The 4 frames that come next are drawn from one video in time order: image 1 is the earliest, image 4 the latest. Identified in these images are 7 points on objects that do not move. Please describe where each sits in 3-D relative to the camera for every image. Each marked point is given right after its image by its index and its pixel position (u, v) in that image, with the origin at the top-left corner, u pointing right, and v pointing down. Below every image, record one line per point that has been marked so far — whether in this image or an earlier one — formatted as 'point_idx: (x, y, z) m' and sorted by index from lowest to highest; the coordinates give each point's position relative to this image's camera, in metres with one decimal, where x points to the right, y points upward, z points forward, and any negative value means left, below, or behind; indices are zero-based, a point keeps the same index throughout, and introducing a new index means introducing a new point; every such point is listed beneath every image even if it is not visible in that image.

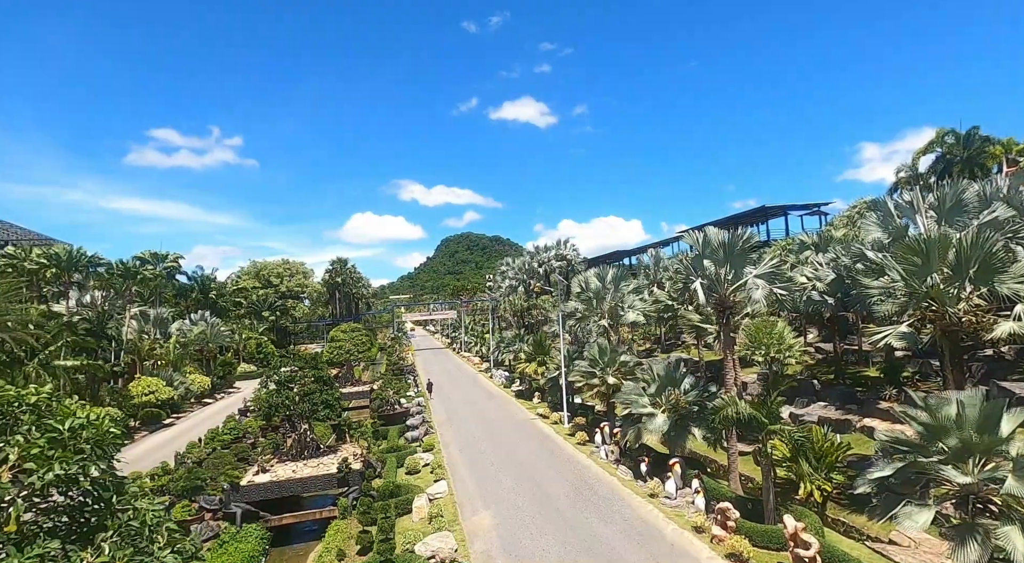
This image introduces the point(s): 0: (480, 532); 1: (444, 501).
0: (-0.6, -6.5, +14.4) m
1: (-1.8, -6.7, +16.9) m
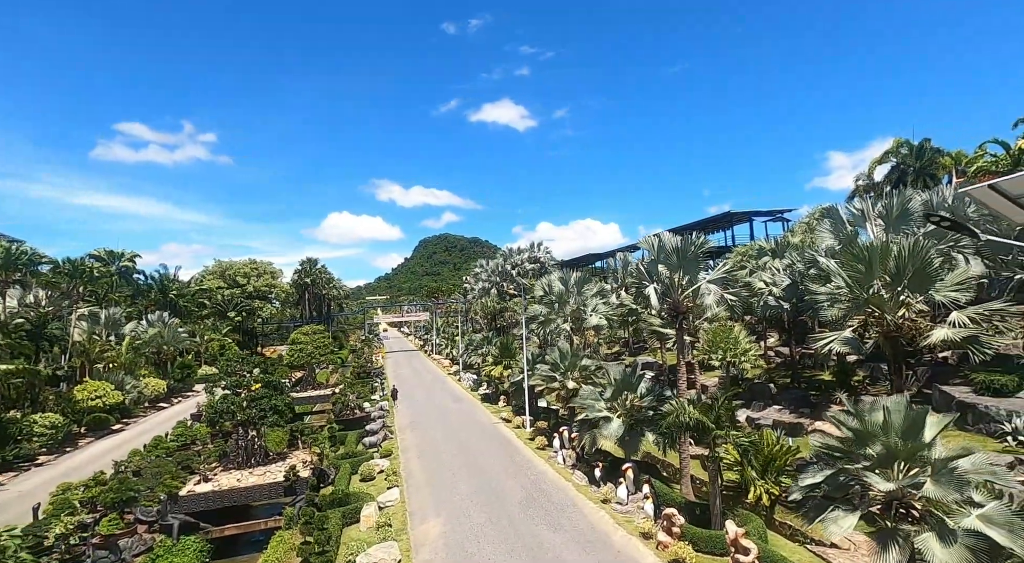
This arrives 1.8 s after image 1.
0: (-2.1, -6.6, +14.1) m
1: (-3.4, -6.8, +16.5) m
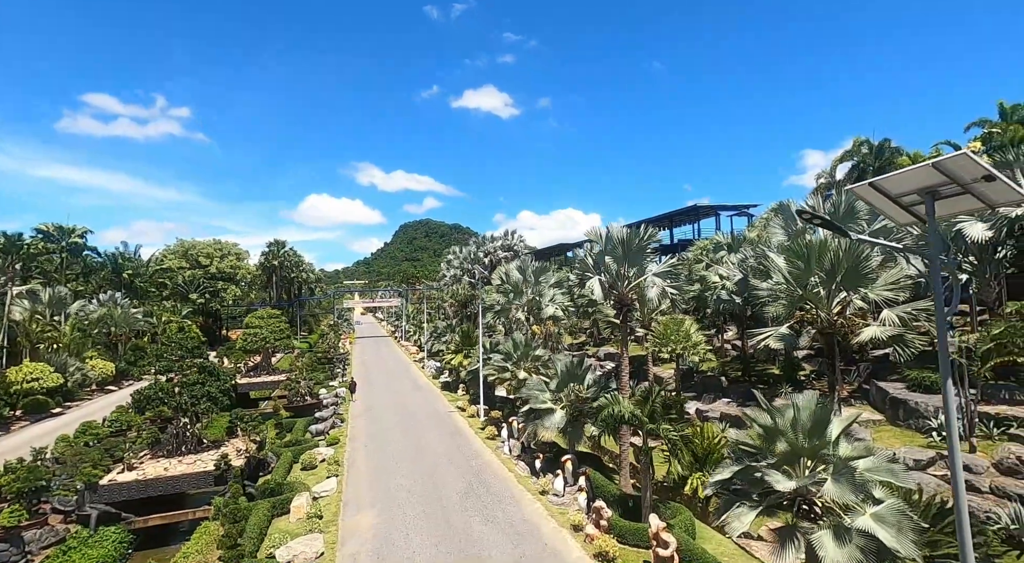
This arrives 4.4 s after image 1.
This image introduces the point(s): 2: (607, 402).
0: (-4.1, -6.3, +13.8) m
1: (-5.5, -6.4, +16.1) m
2: (+2.1, -2.7, +12.5) m
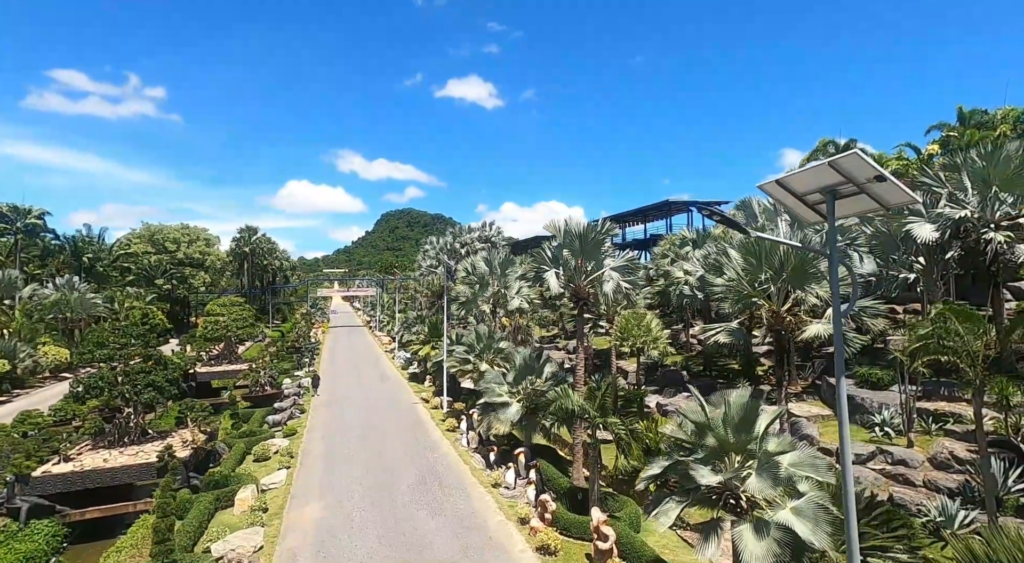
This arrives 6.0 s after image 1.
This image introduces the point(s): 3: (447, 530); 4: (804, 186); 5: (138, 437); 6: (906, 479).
0: (-5.5, -6.0, +13.5) m
1: (-7.0, -6.1, +15.8) m
2: (+0.8, -2.6, +12.4) m
3: (-1.8, -6.0, +13.3) m
4: (+2.8, +0.9, +5.2) m
5: (-11.9, -4.9, +17.3) m
6: (+7.3, -3.7, +10.3) m
